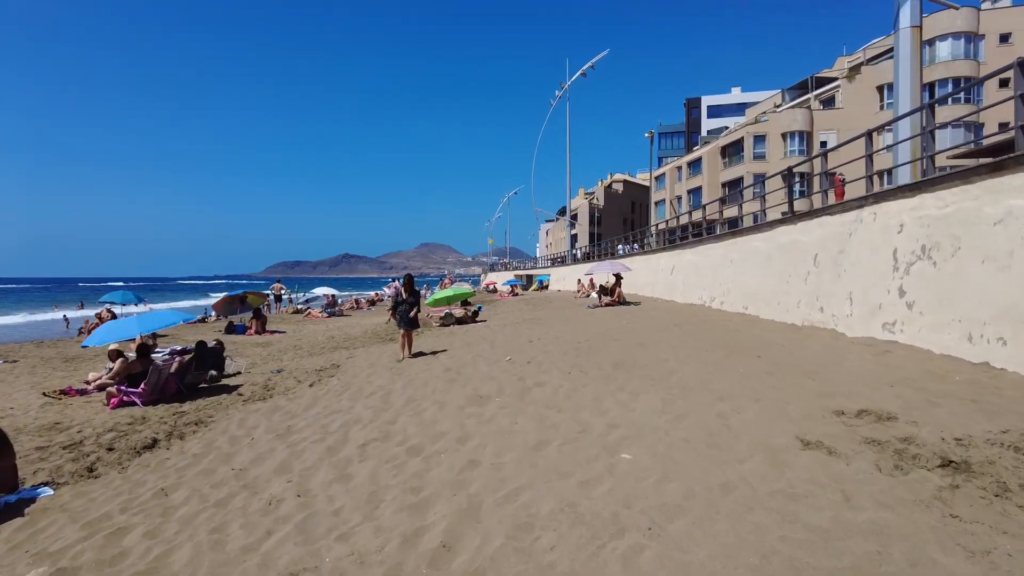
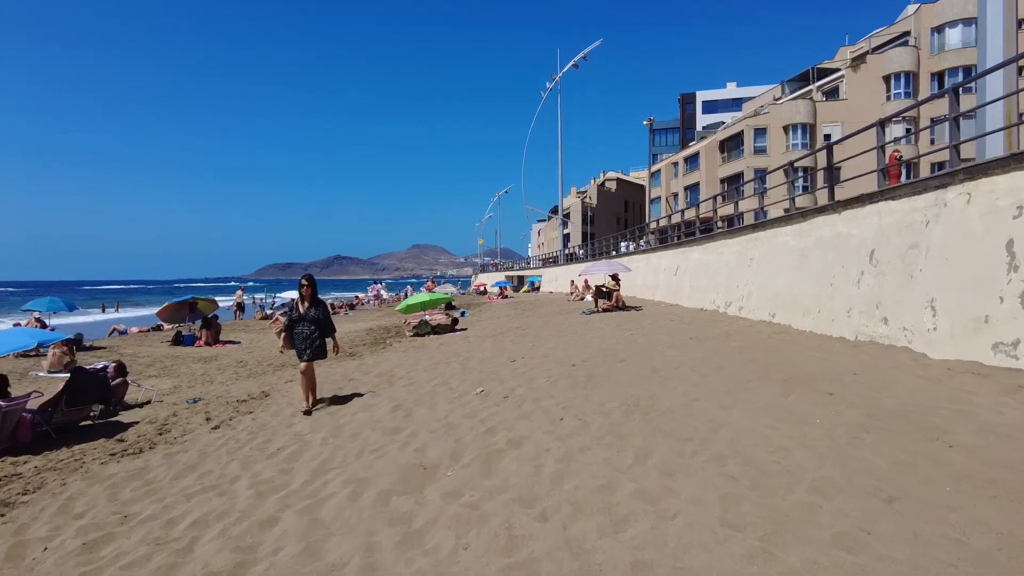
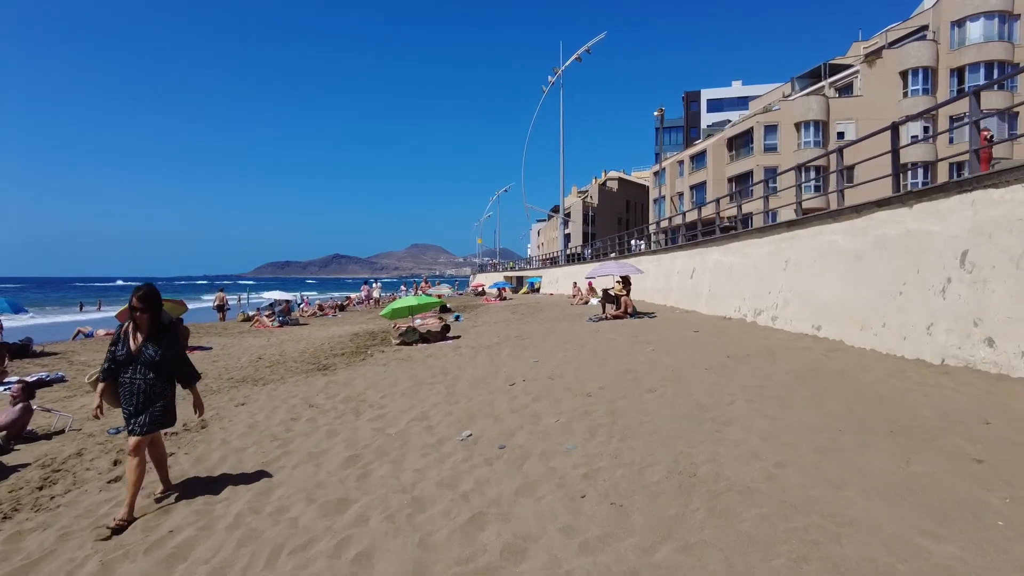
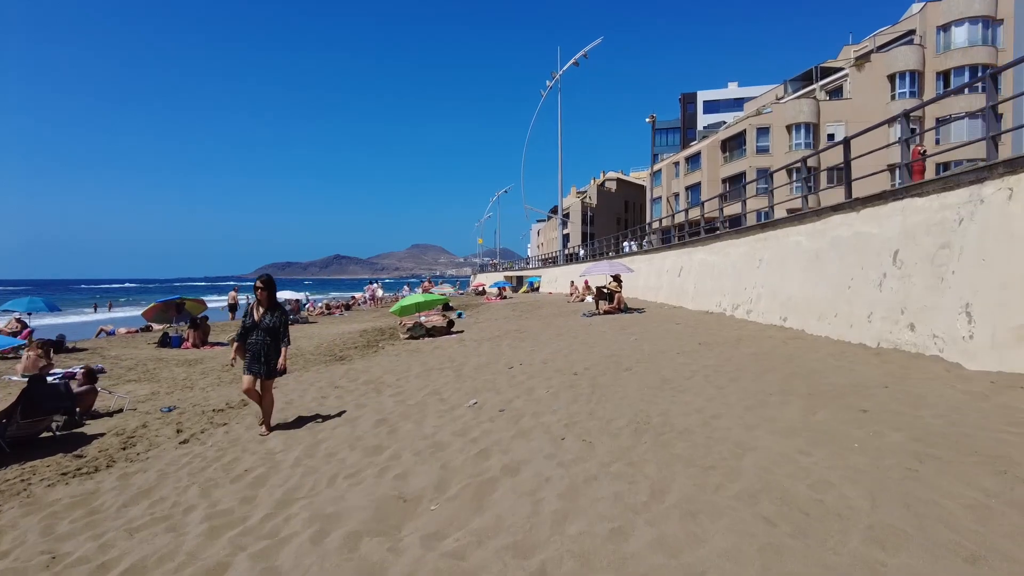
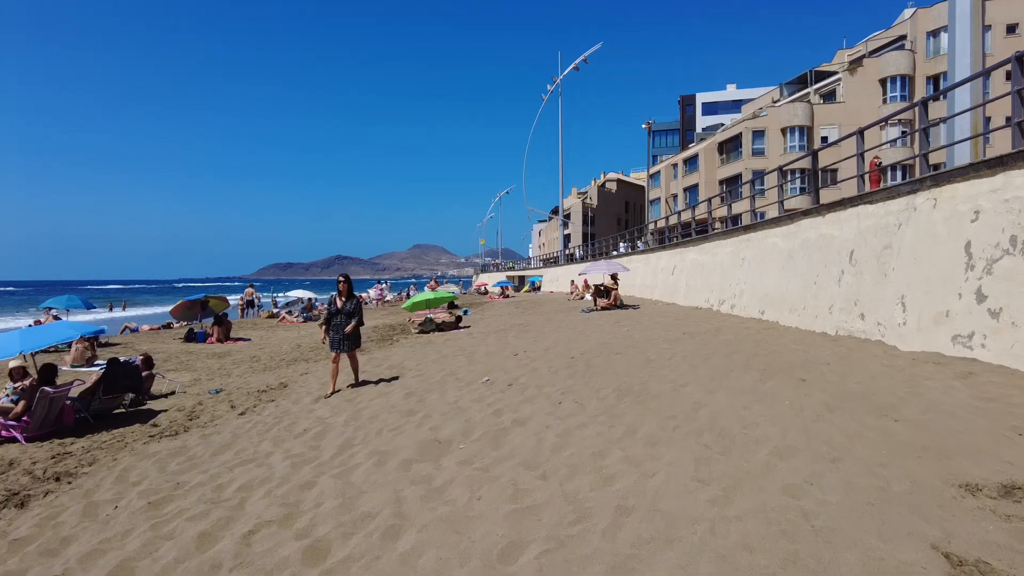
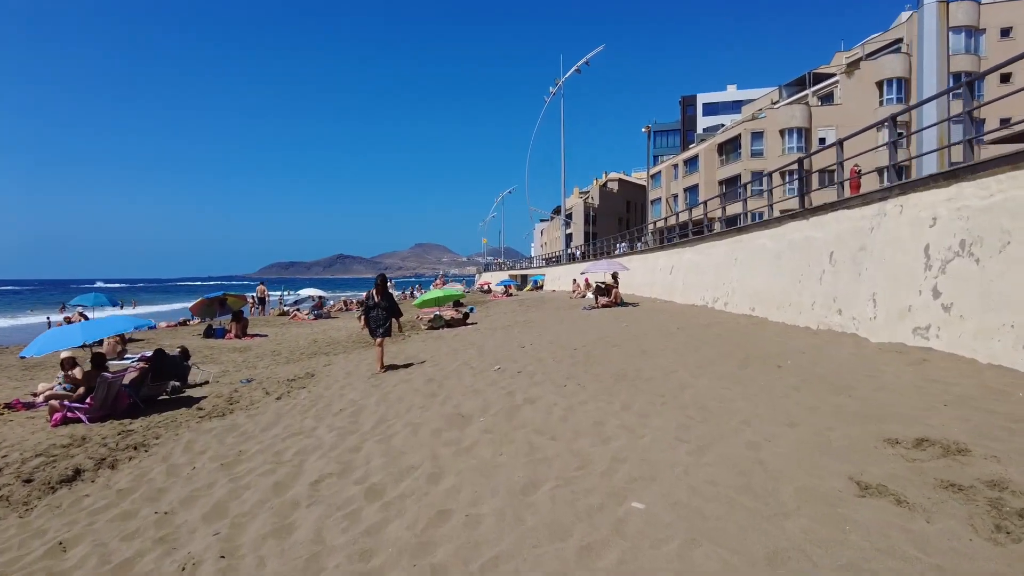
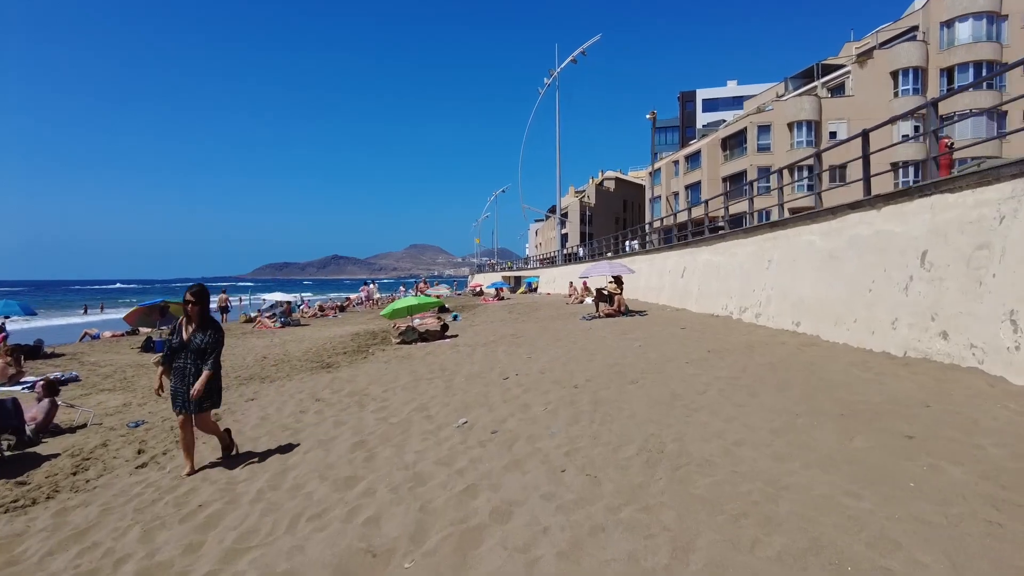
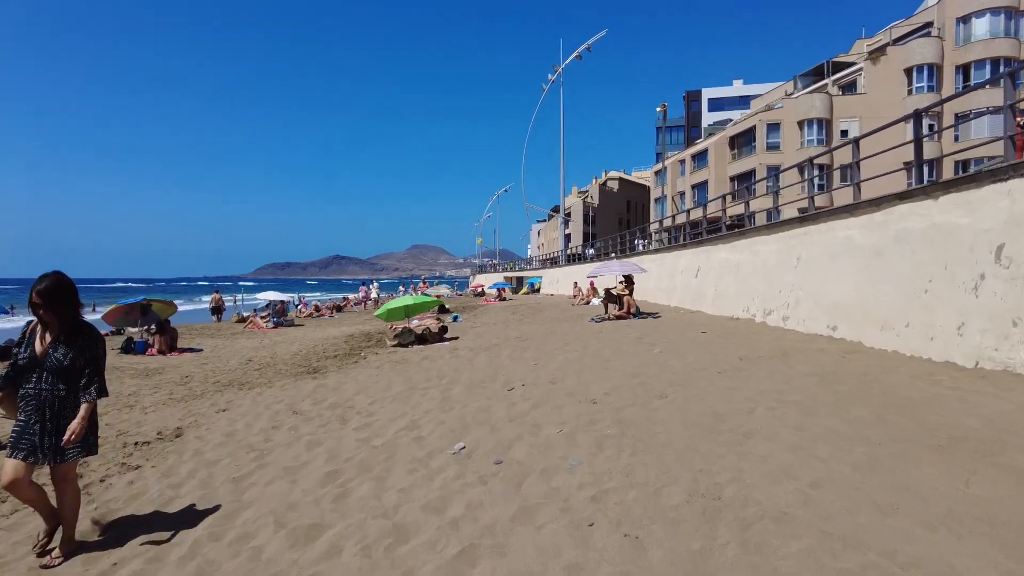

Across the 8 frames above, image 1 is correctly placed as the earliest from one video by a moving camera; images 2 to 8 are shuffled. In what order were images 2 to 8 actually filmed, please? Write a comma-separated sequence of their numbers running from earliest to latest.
6, 5, 2, 4, 7, 3, 8
